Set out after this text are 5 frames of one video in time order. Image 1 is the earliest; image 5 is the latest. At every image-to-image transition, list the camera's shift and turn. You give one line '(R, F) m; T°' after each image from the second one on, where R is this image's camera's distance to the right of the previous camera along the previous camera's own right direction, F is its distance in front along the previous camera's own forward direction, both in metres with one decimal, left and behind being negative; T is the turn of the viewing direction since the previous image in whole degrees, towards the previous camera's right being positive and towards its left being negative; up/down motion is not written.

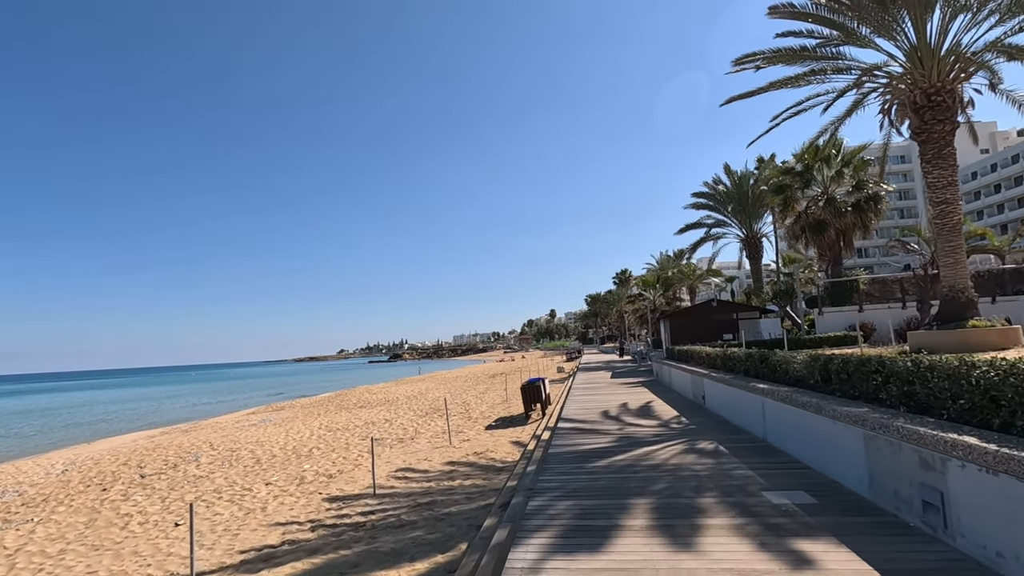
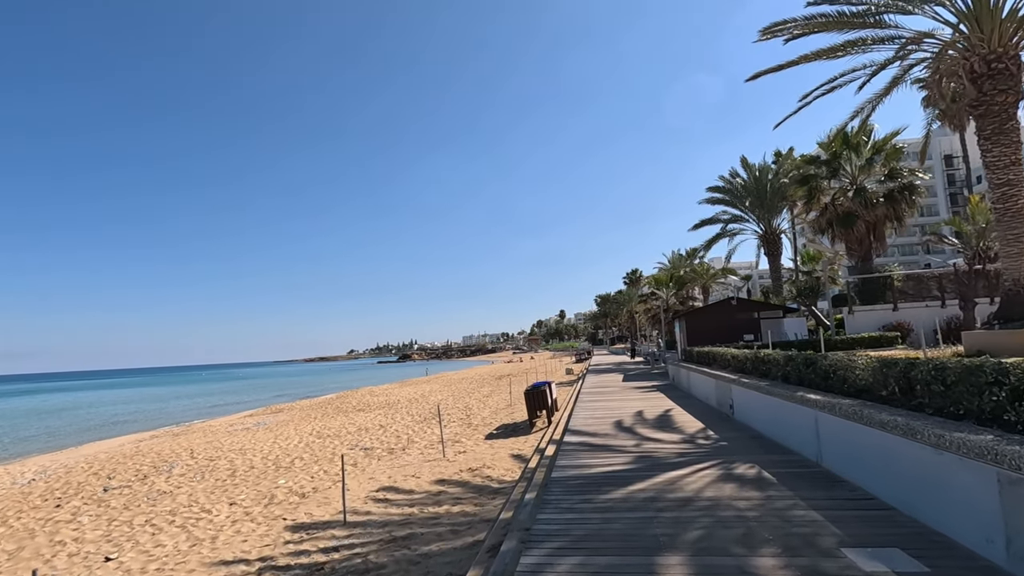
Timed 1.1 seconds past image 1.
(+0.2, +1.2) m; -1°
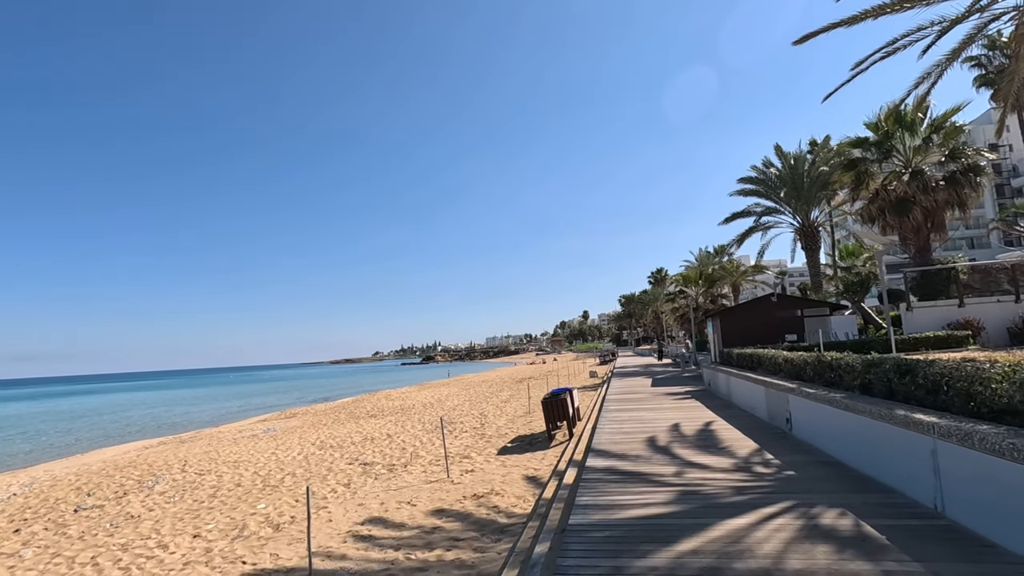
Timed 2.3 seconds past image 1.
(+0.2, +1.3) m; -3°
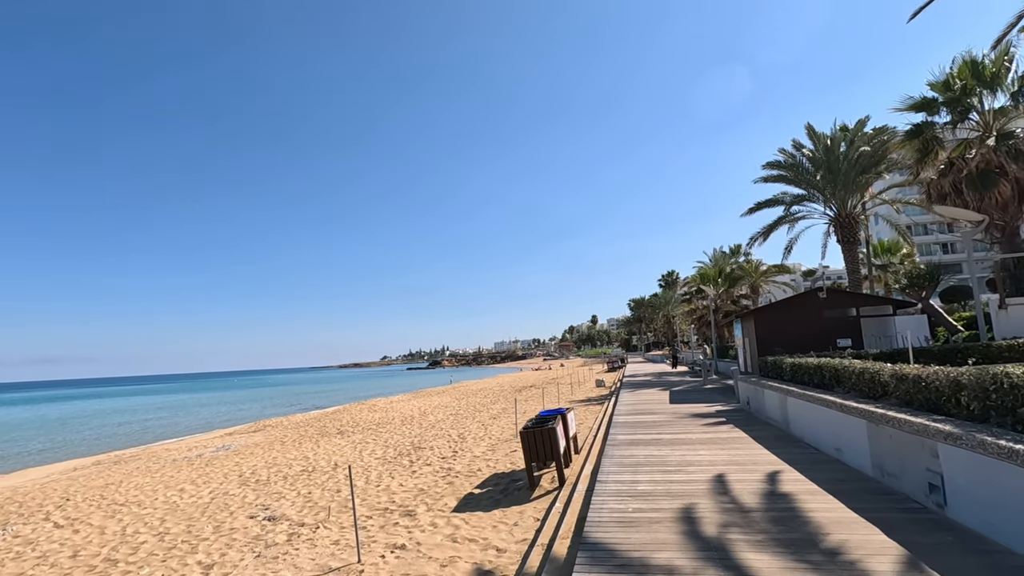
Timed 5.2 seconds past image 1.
(+0.6, +3.1) m; -1°
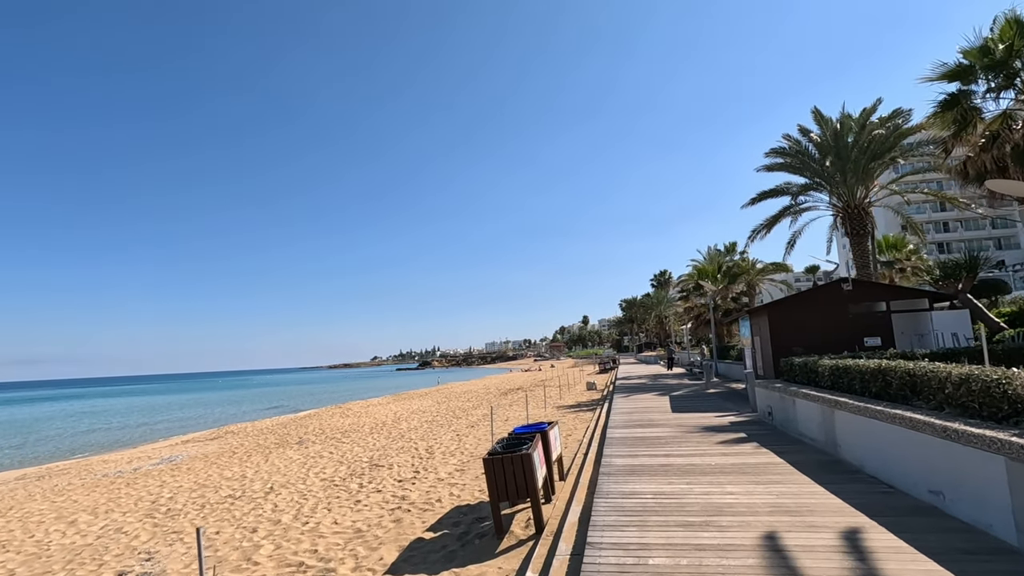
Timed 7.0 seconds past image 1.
(+0.3, +1.9) m; +1°
